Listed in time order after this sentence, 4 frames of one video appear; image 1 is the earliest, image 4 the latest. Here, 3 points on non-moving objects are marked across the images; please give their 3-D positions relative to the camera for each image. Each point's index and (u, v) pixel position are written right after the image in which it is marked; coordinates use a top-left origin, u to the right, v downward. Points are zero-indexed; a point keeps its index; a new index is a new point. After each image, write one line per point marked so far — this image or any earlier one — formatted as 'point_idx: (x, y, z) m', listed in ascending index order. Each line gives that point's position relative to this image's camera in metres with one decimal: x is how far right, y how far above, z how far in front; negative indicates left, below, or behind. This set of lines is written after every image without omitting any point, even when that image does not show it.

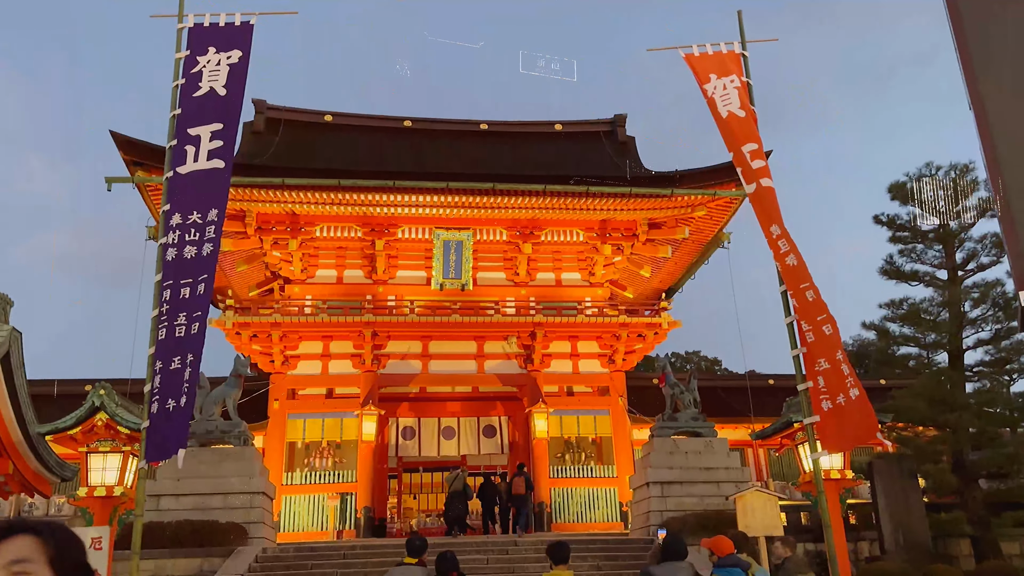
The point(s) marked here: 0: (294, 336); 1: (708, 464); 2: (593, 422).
0: (-4.5, -1.0, +15.3) m
1: (+3.5, -3.1, +13.3) m
2: (+1.7, -2.9, +16.2) m
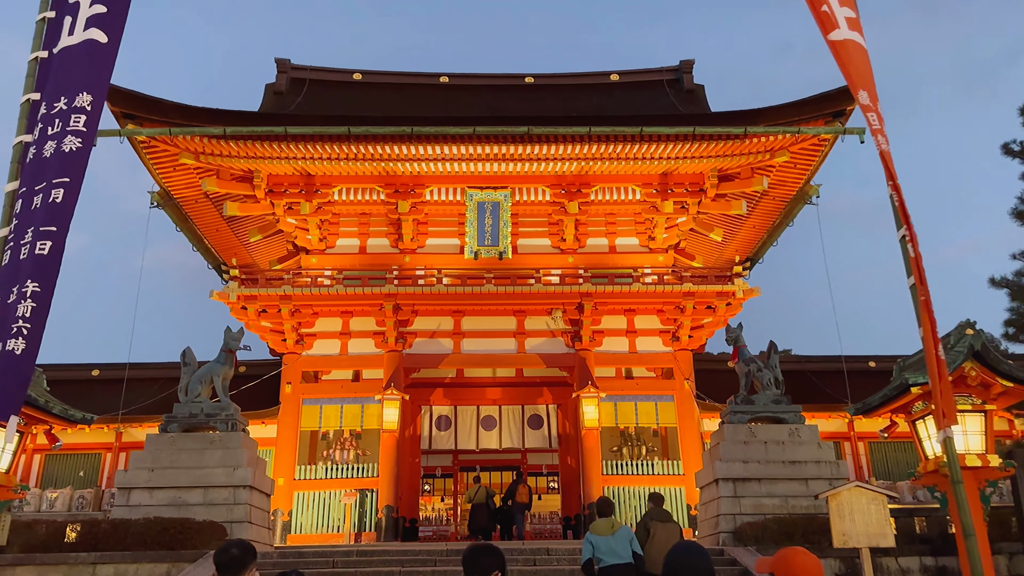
0: (-3.7, -0.4, +13.6) m
1: (+4.0, -2.4, +10.7) m
2: (+2.6, -2.2, +13.8) m
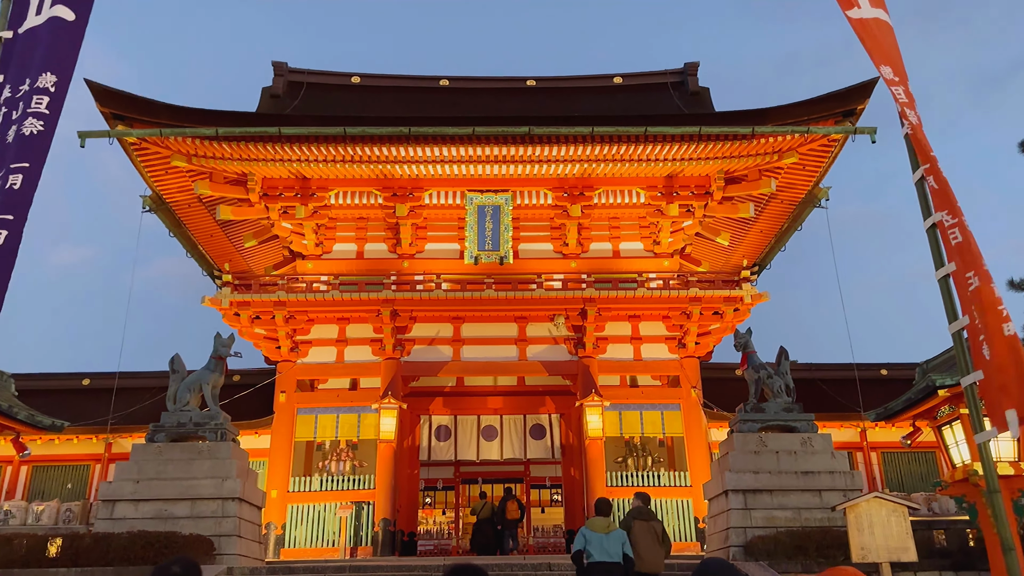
0: (-3.7, -0.5, +13.2) m
1: (+4.0, -2.5, +10.3) m
2: (+2.6, -2.3, +13.3) m
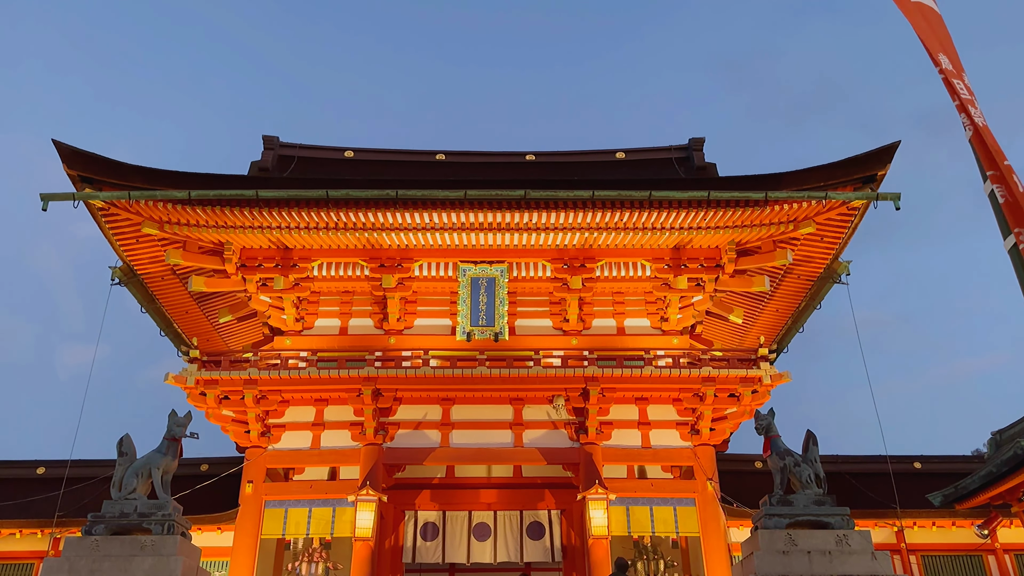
0: (-3.8, -1.8, +12.1) m
1: (+3.9, -3.3, +8.8) m
2: (+2.5, -3.6, +11.8) m
